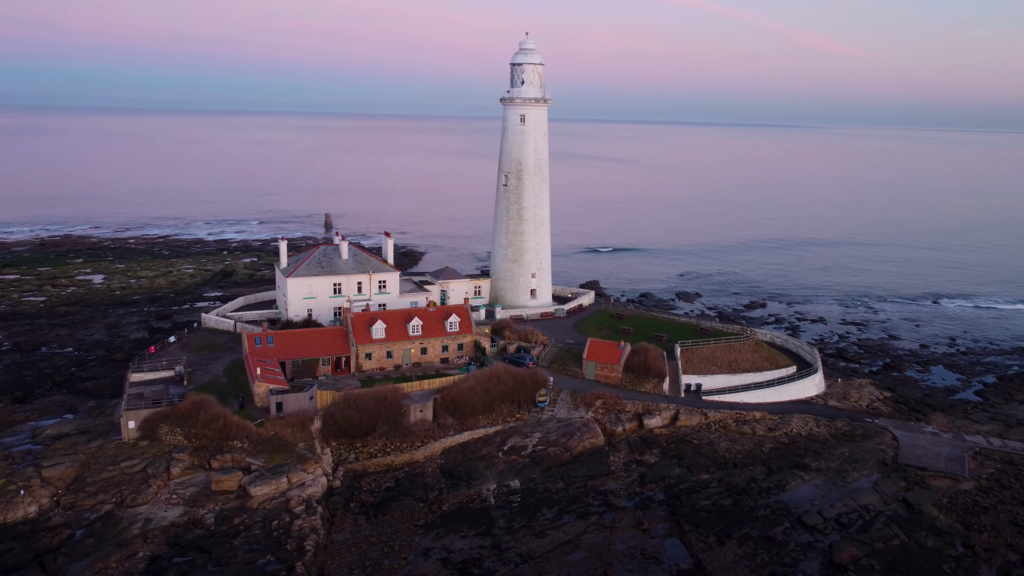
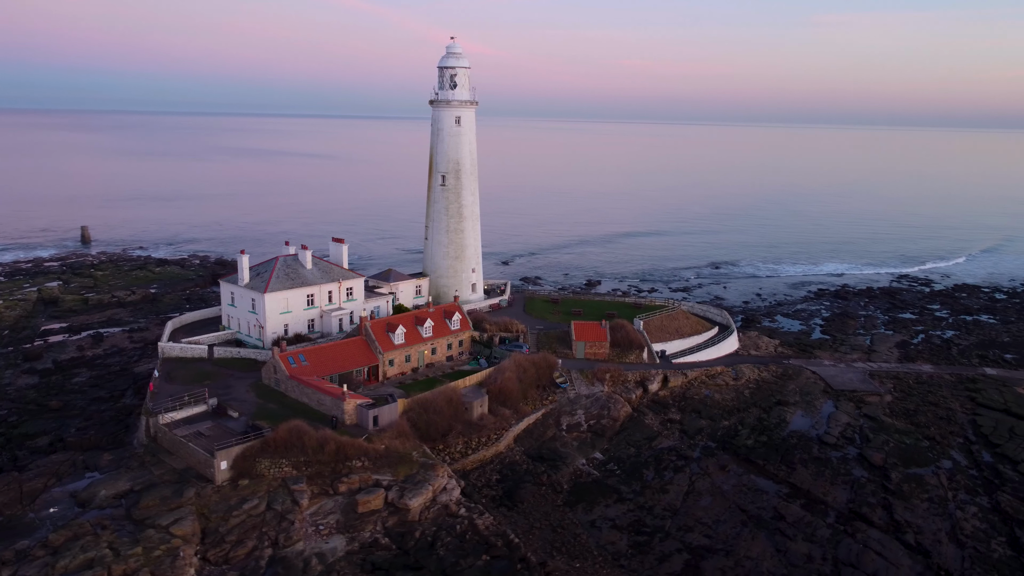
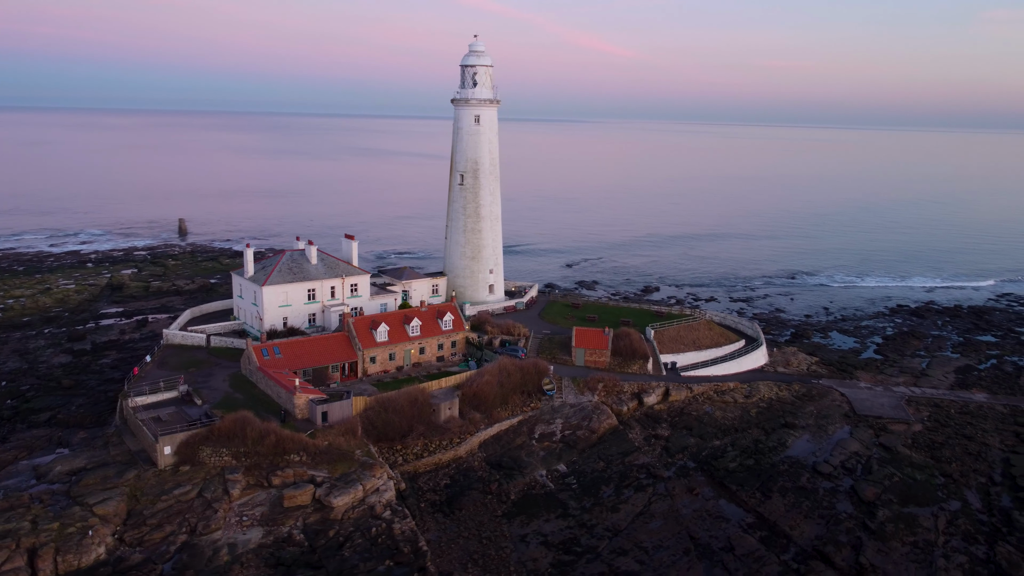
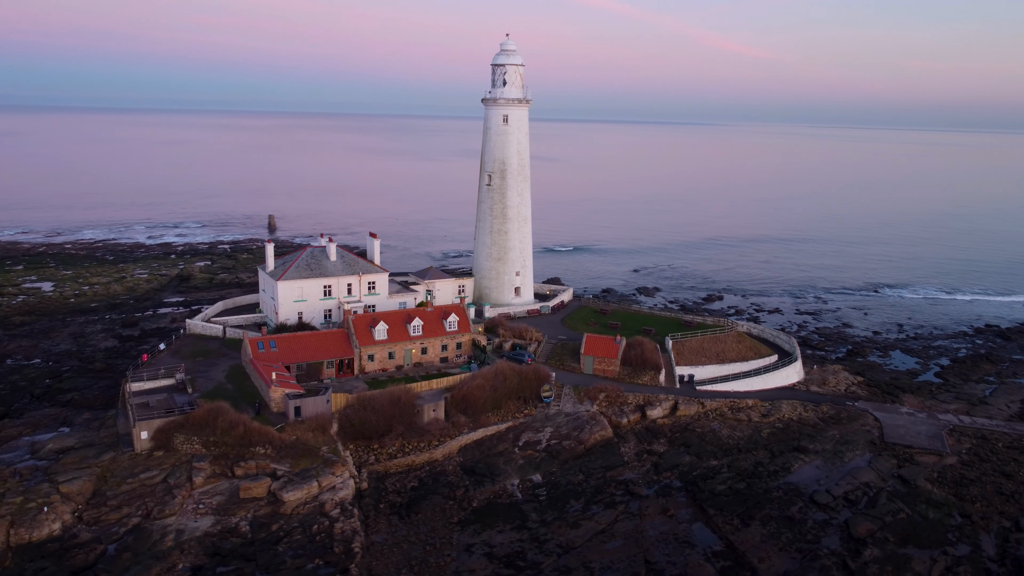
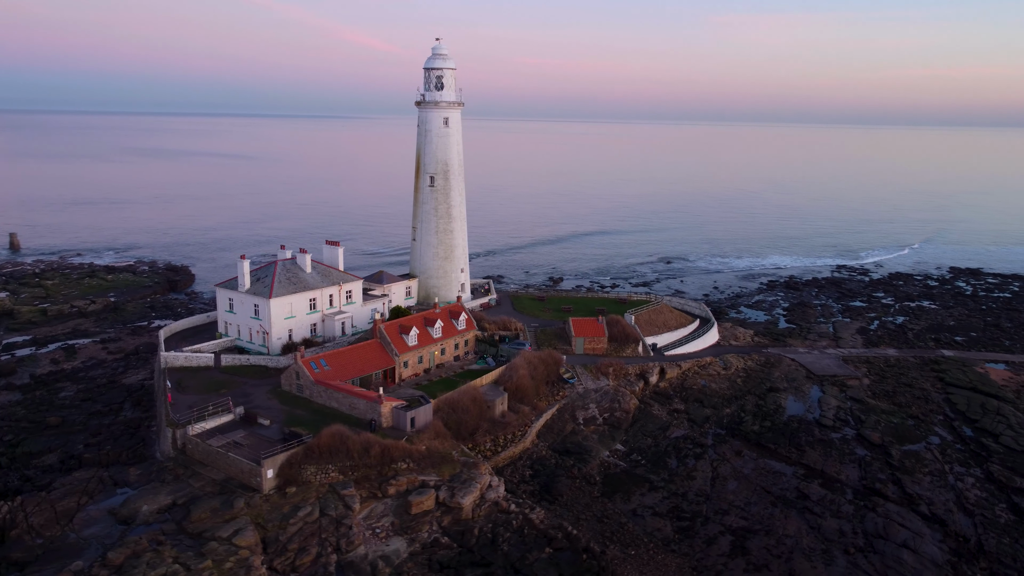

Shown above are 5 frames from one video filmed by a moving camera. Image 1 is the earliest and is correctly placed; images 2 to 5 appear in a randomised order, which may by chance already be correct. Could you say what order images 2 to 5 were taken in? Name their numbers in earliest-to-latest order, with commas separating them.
4, 3, 2, 5
